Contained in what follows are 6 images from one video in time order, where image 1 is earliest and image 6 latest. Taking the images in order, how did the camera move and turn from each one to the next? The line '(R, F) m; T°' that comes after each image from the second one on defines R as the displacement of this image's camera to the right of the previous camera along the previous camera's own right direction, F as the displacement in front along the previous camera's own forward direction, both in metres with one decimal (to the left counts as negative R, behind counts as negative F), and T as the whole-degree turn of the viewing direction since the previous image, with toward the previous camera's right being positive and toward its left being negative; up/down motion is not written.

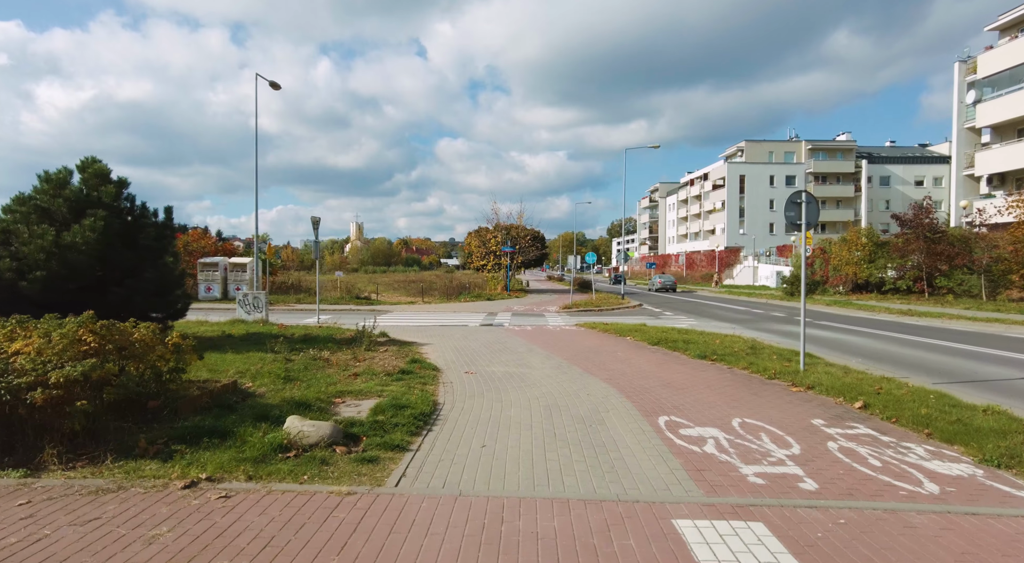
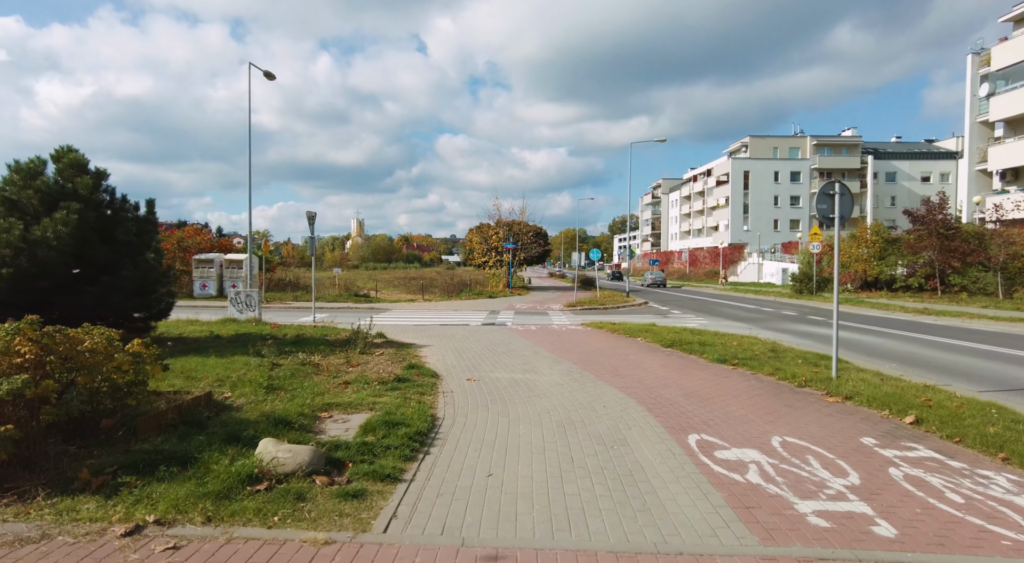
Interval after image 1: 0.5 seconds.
(-0.1, +0.8) m; 0°
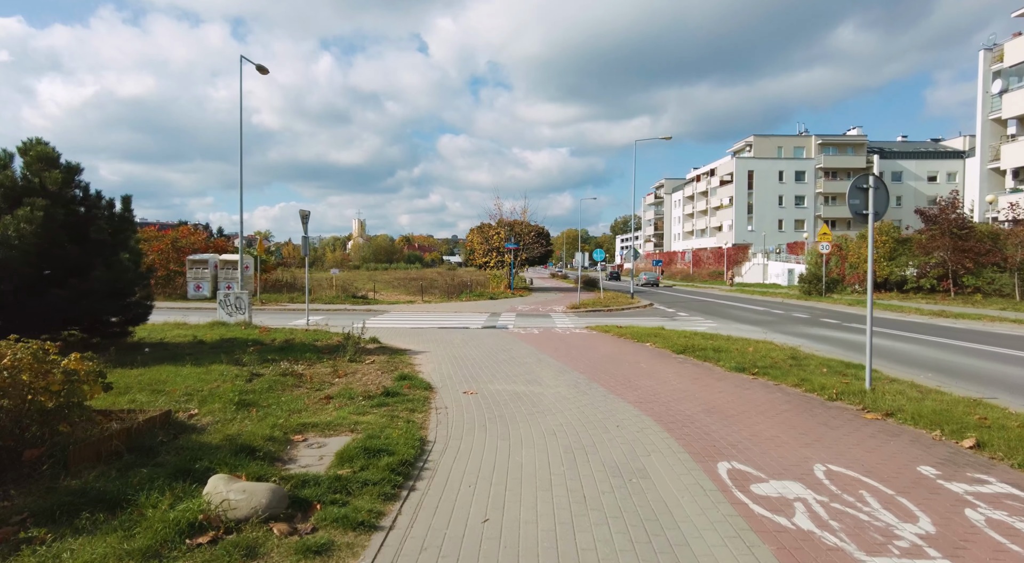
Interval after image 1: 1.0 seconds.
(0.0, +0.8) m; 0°
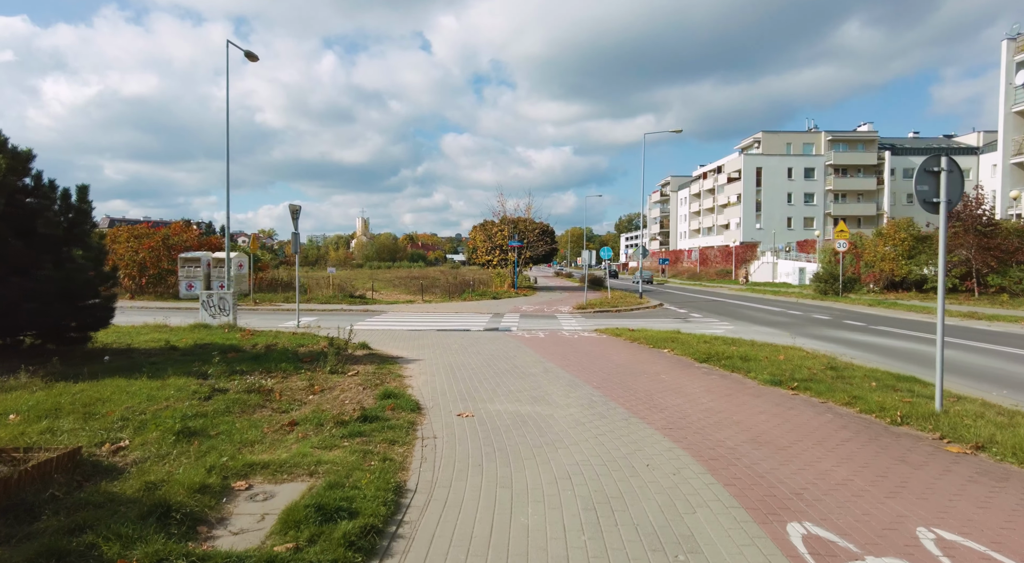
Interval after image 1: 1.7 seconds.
(0.0, +1.2) m; 0°
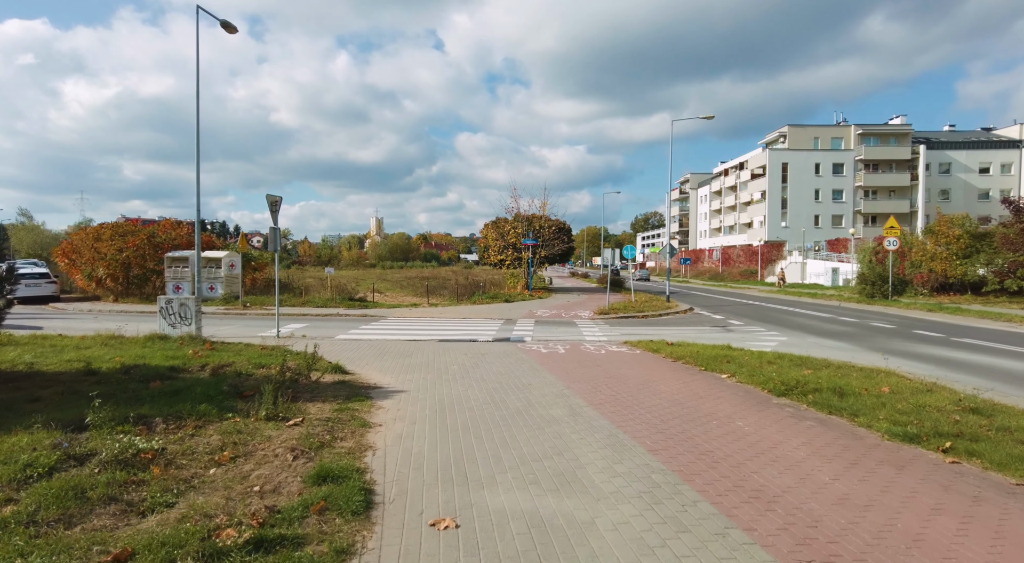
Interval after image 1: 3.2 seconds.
(0.0, +2.6) m; -1°
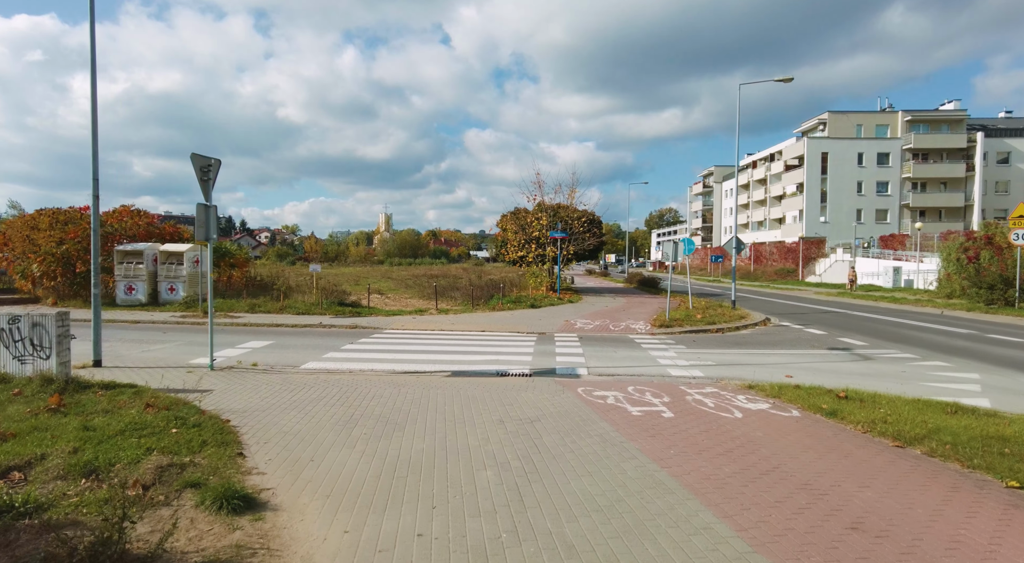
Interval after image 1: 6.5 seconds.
(-0.7, +5.2) m; -1°
